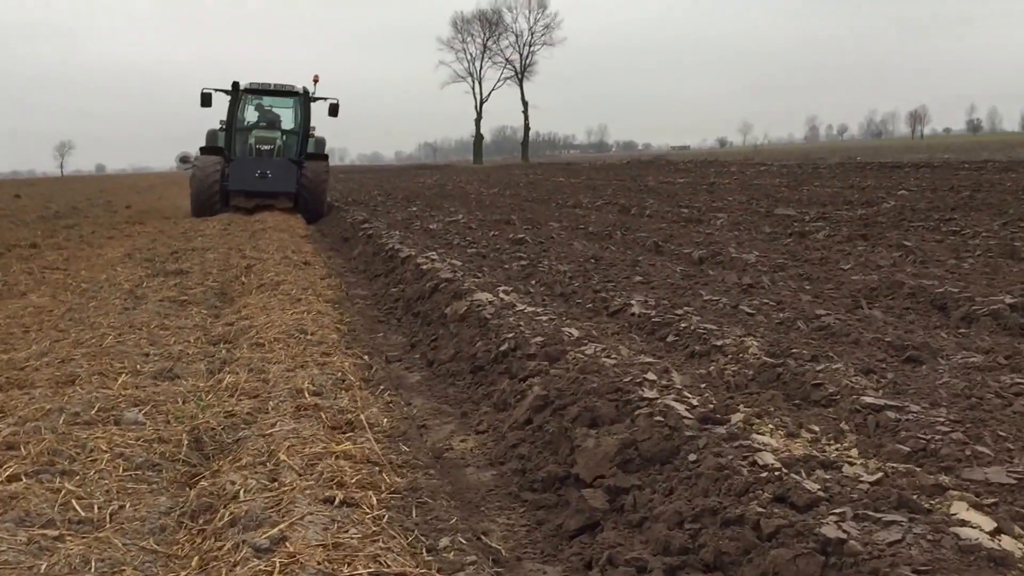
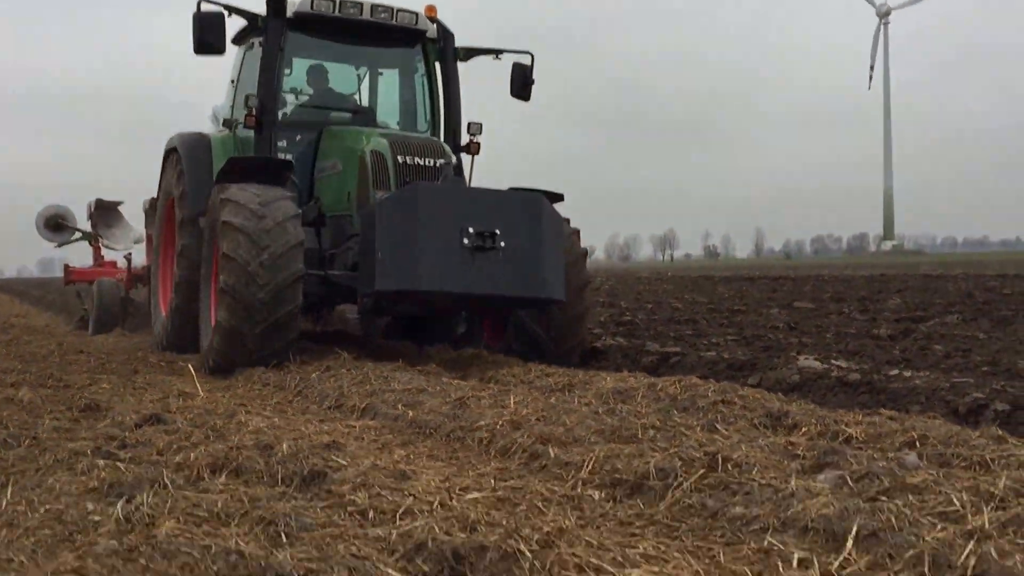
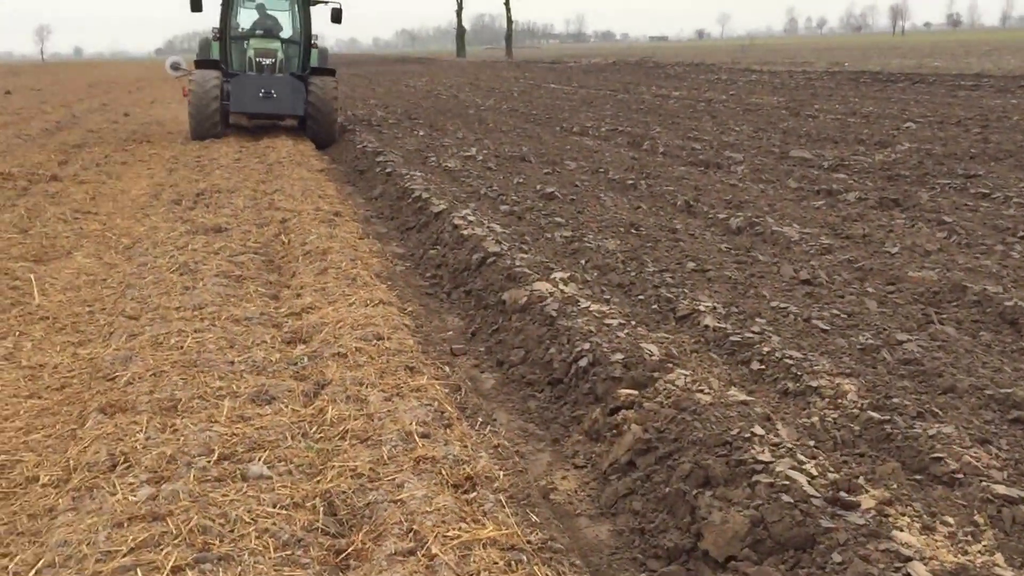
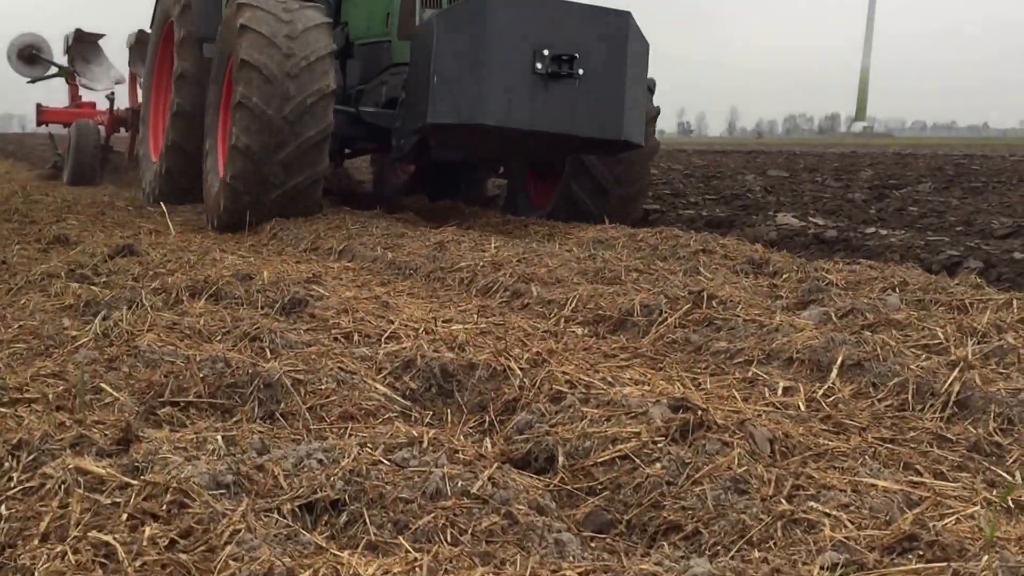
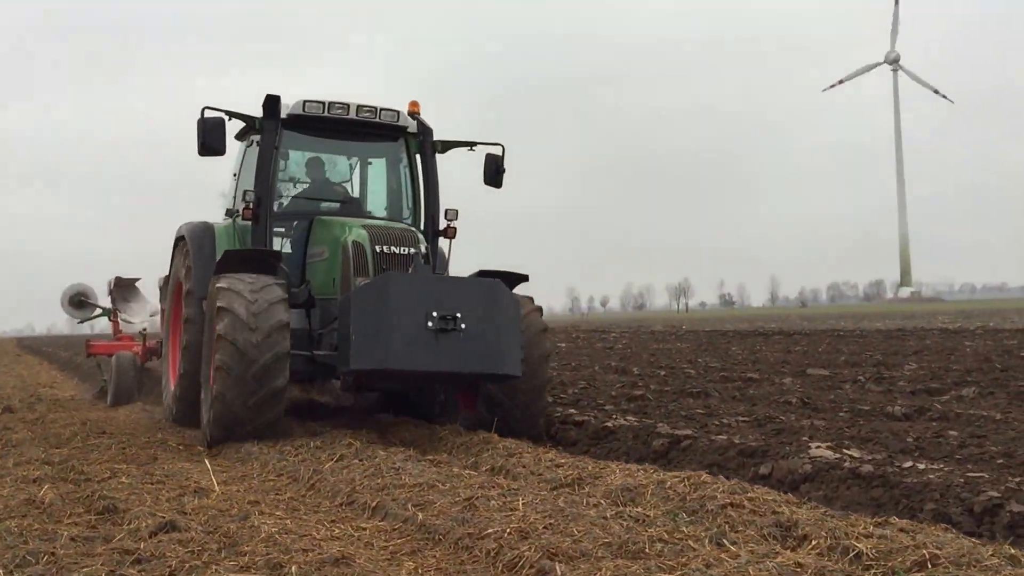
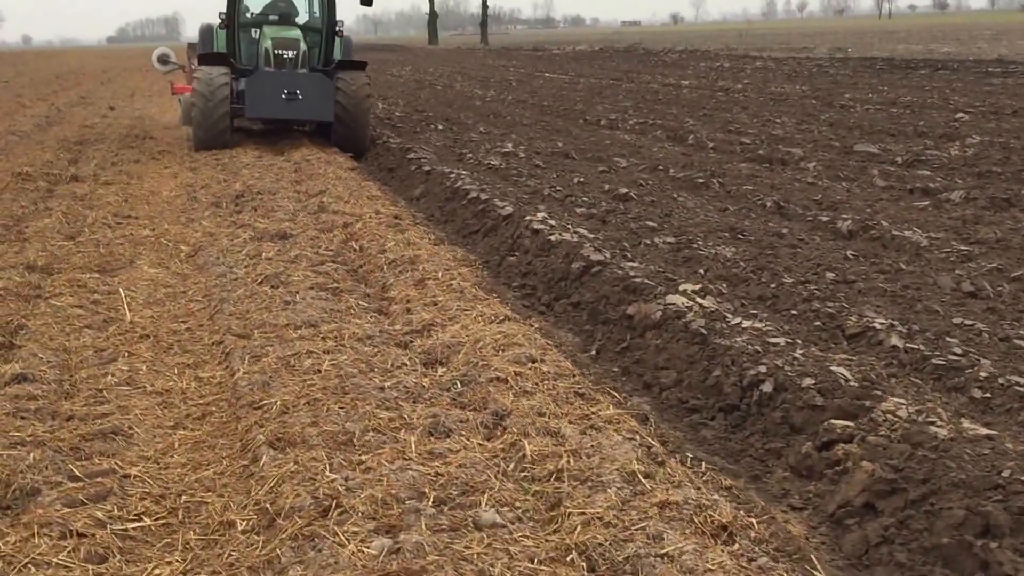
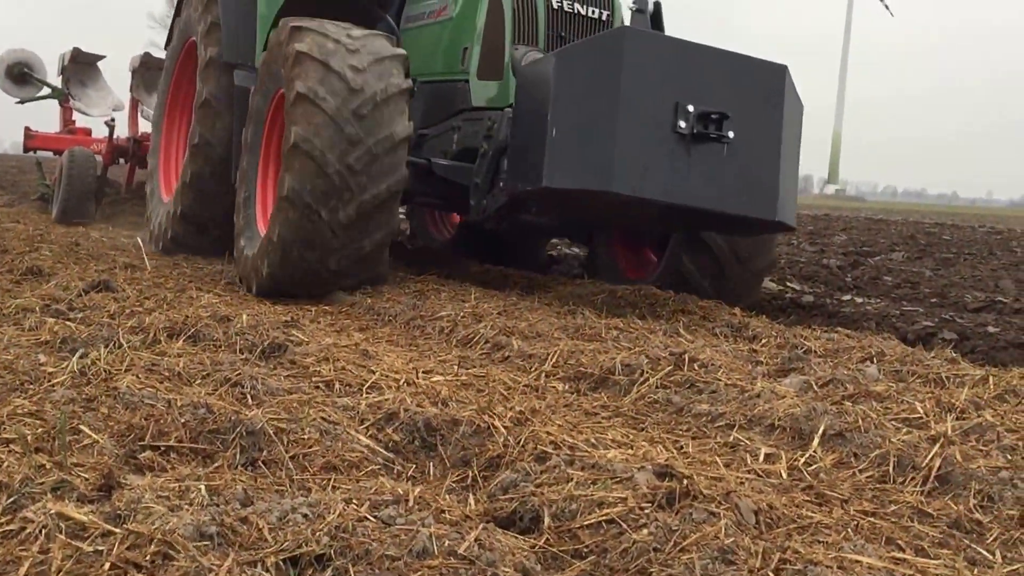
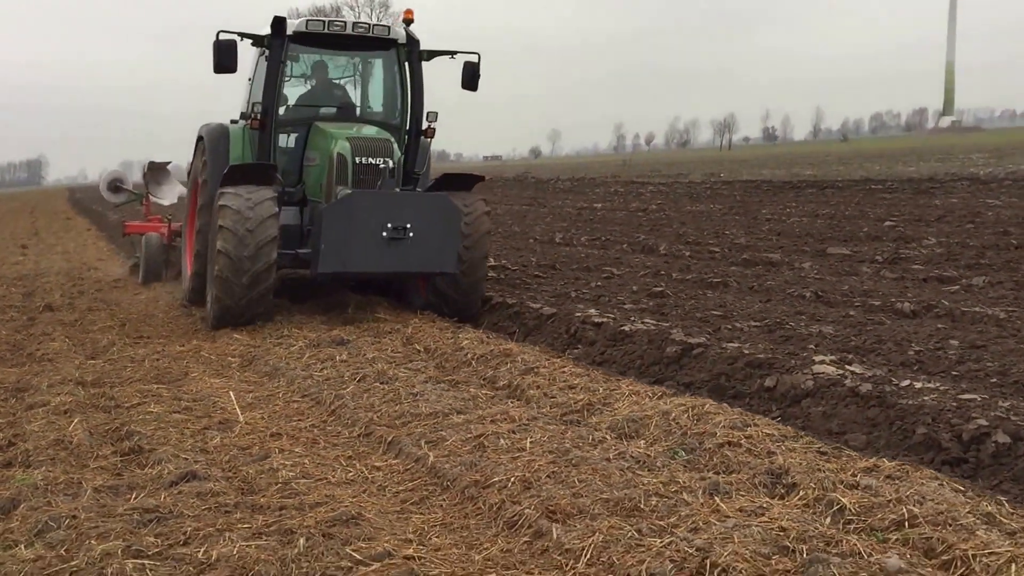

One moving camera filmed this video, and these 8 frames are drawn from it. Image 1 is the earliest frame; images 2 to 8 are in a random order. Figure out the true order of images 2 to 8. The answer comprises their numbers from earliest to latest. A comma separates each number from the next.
3, 6, 8, 5, 2, 4, 7
